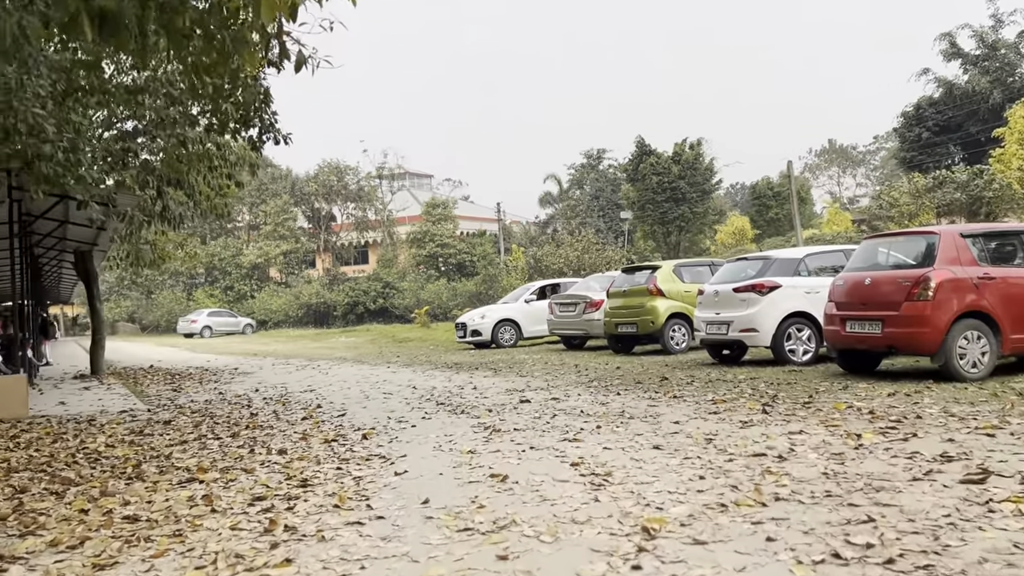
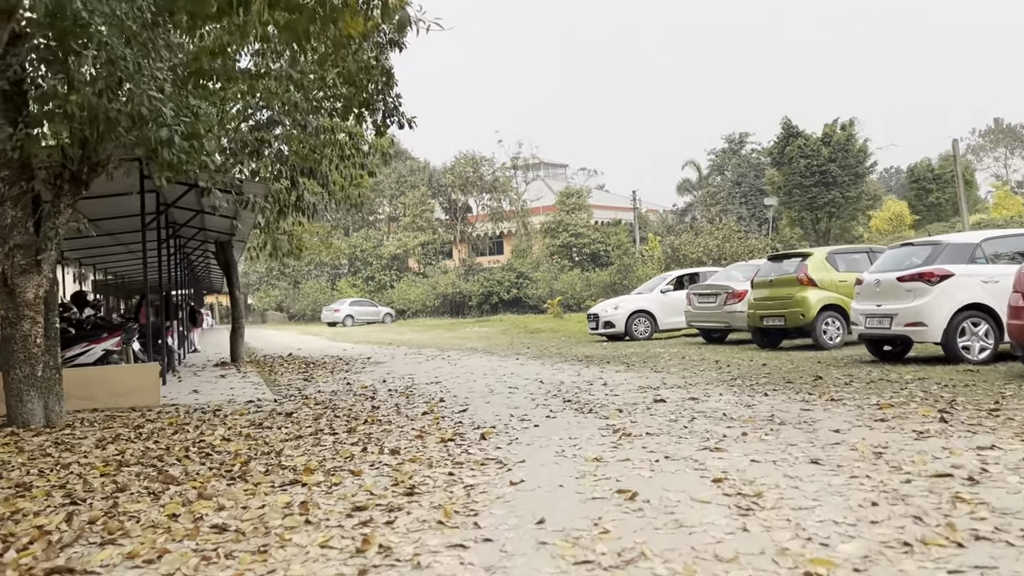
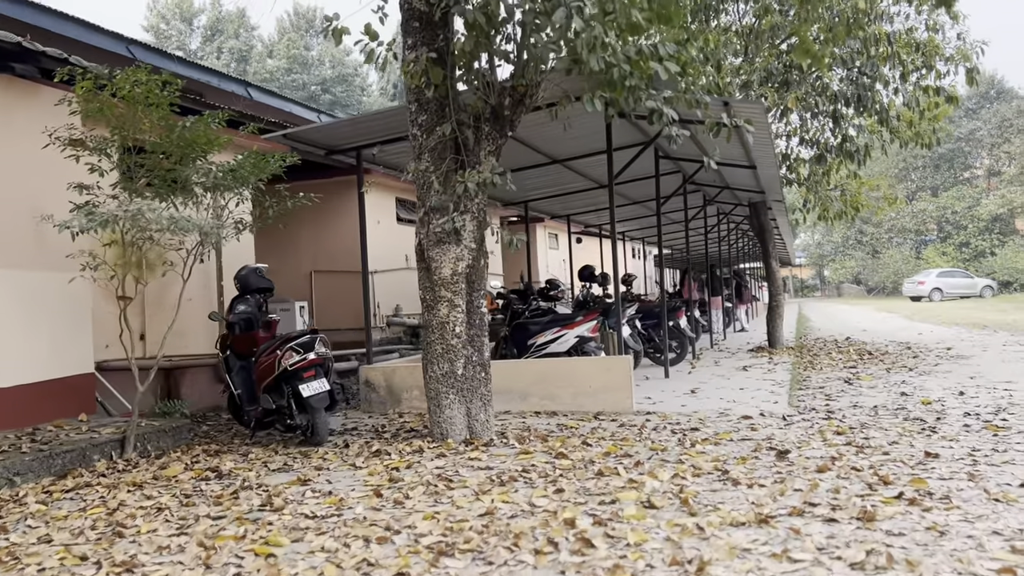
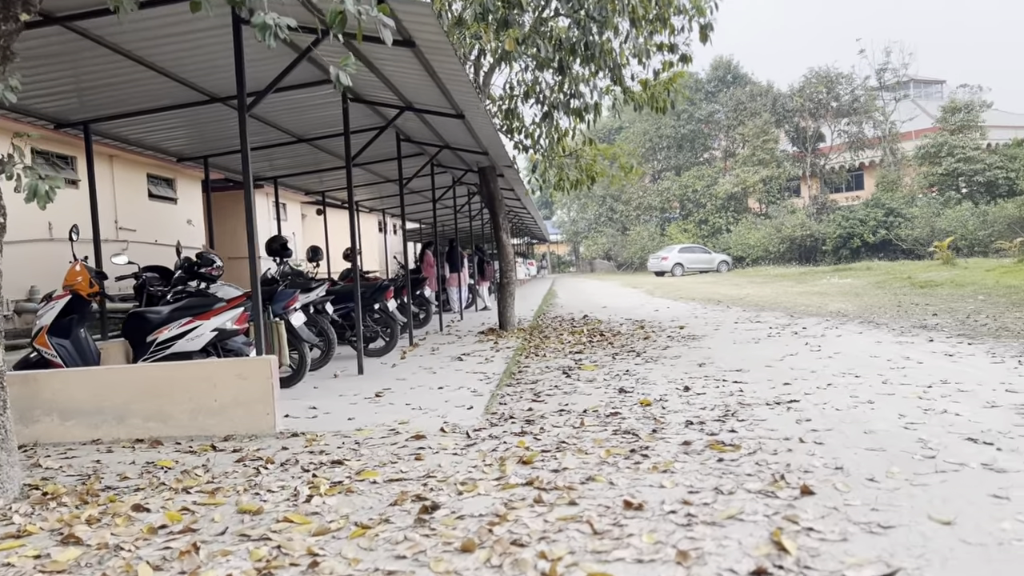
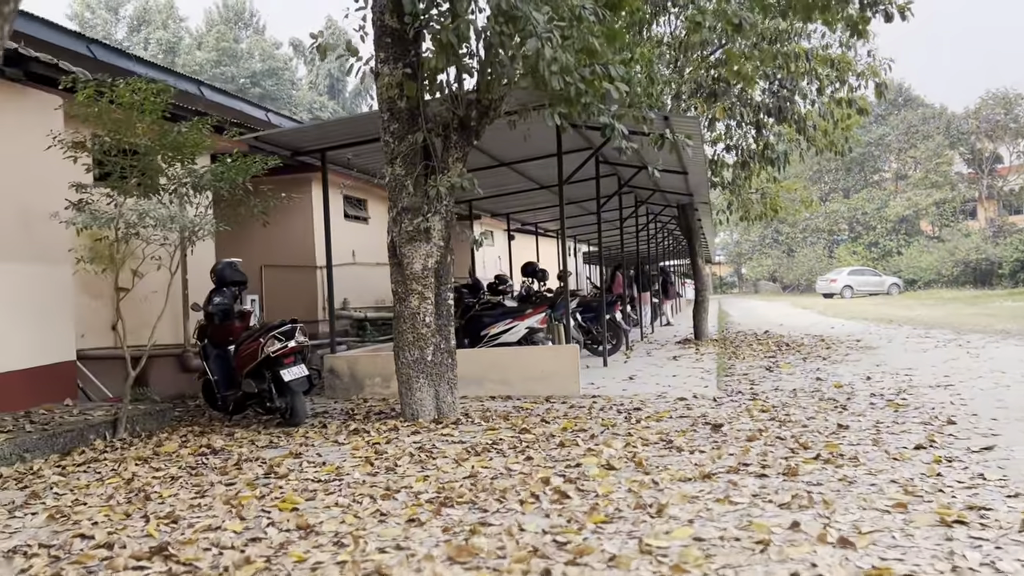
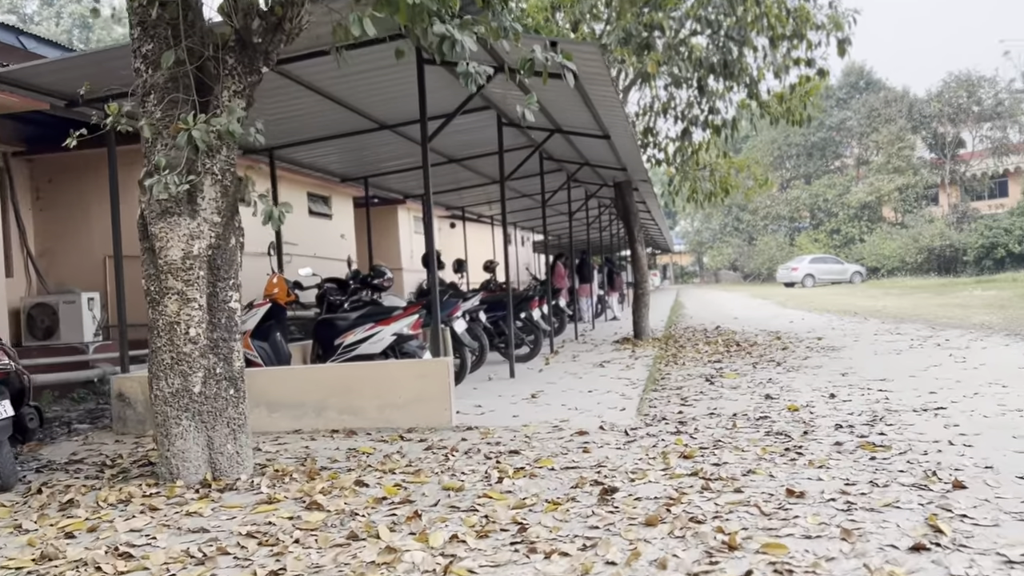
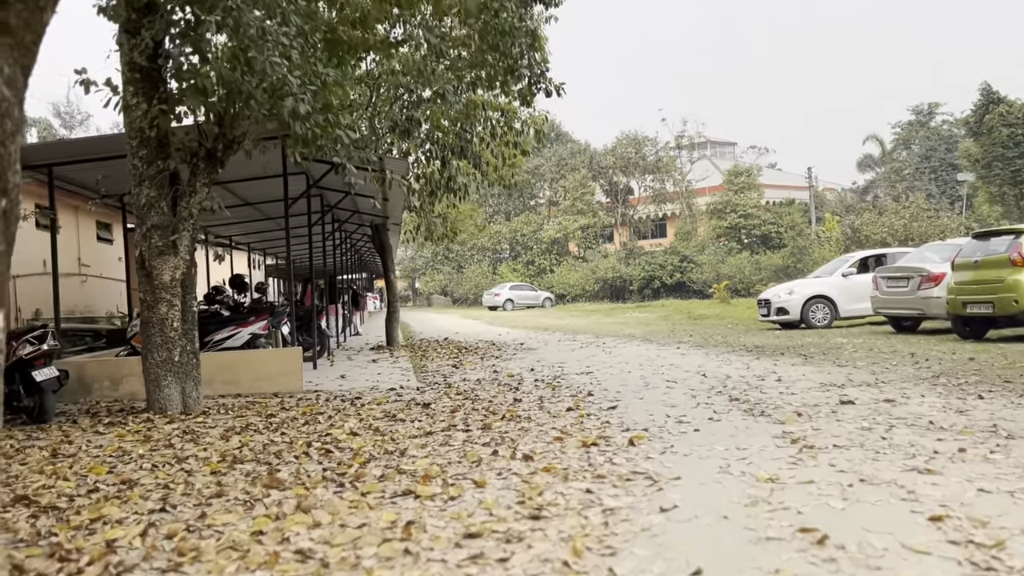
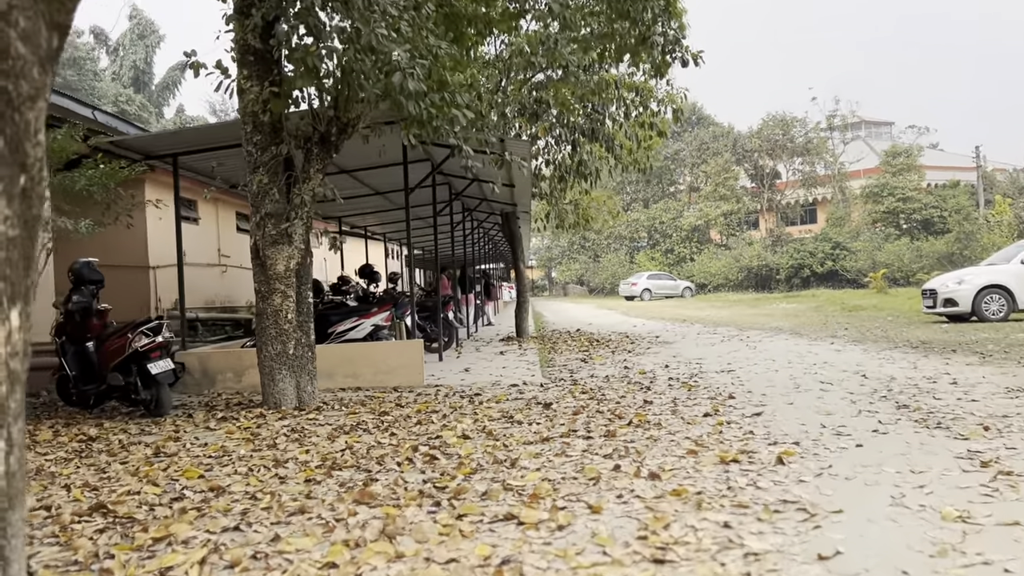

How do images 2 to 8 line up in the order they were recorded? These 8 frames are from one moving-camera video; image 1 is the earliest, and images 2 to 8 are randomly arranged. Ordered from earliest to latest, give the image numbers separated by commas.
2, 7, 8, 5, 3, 6, 4
